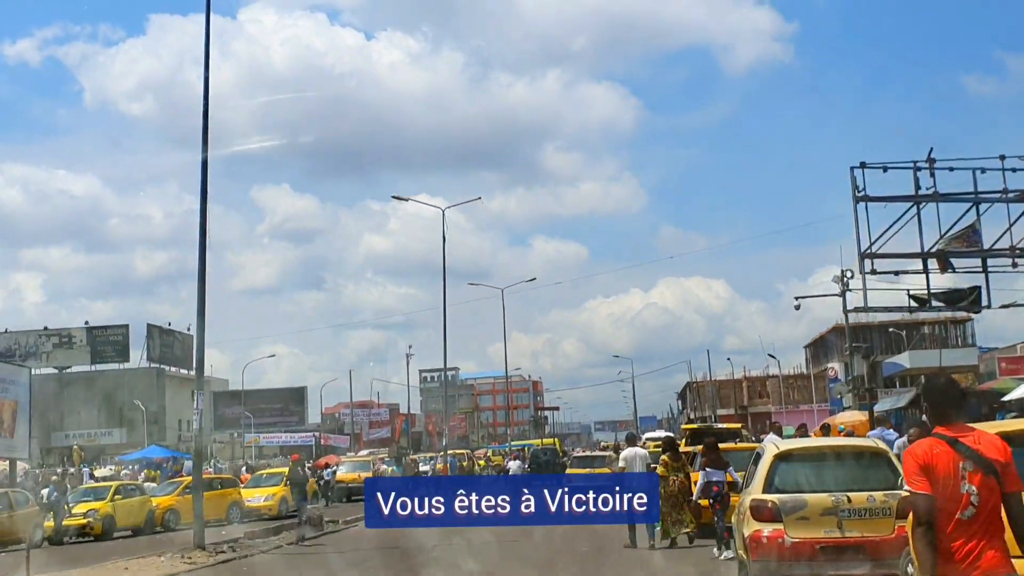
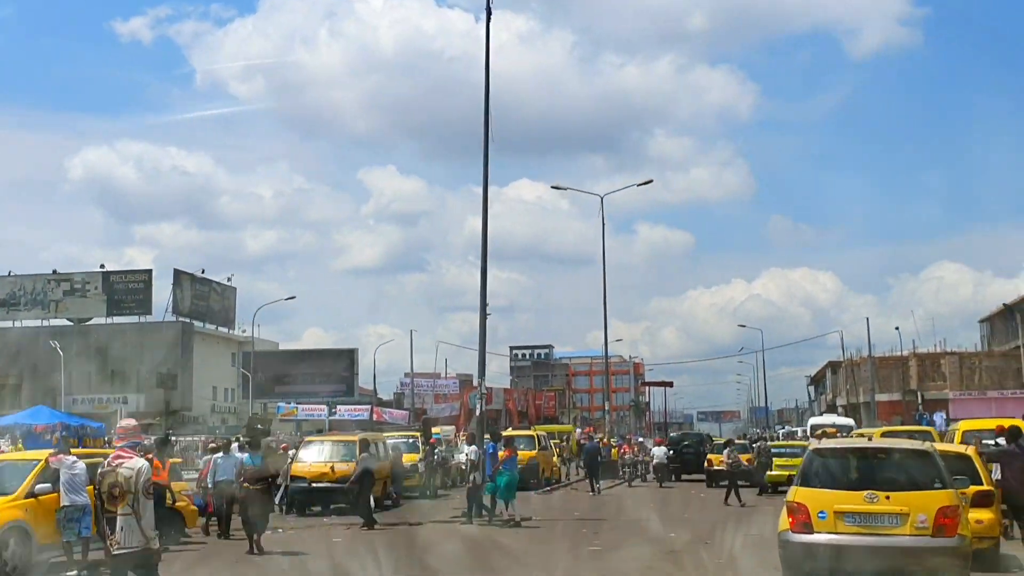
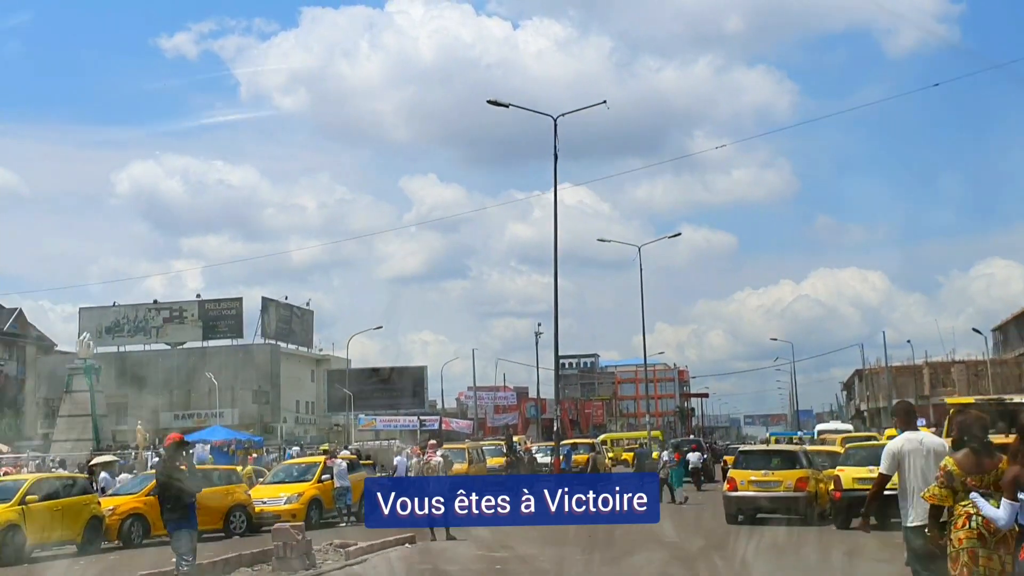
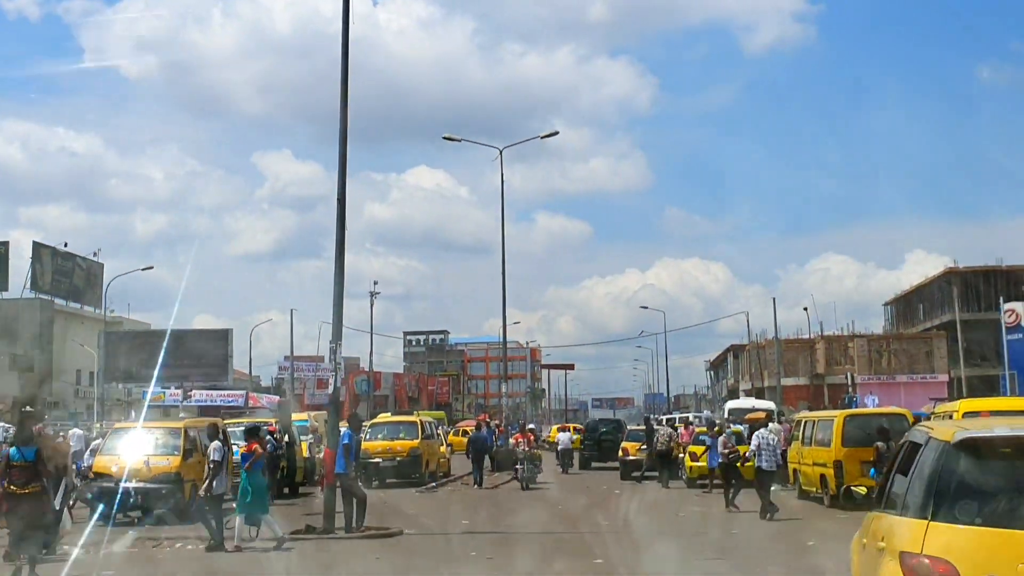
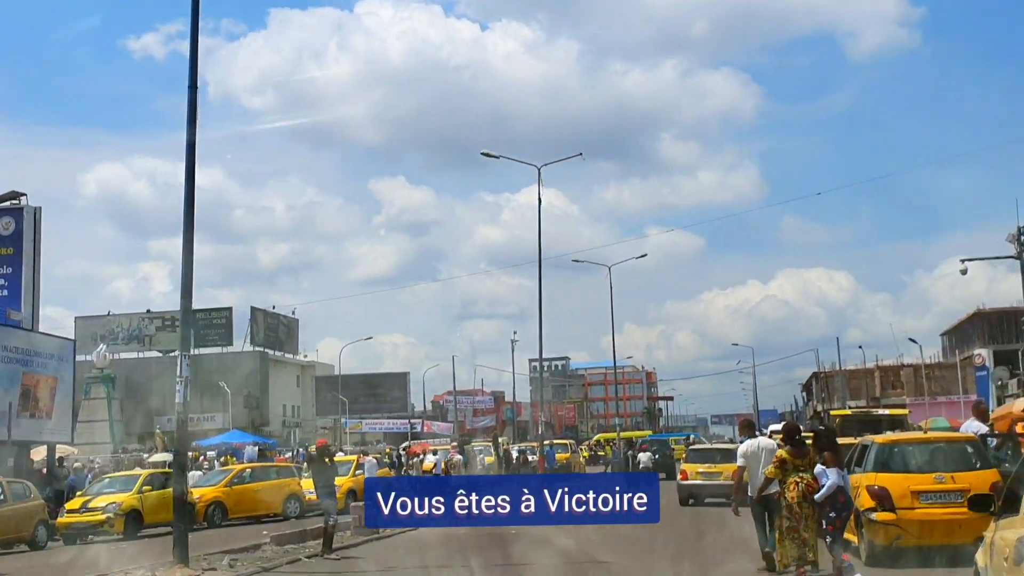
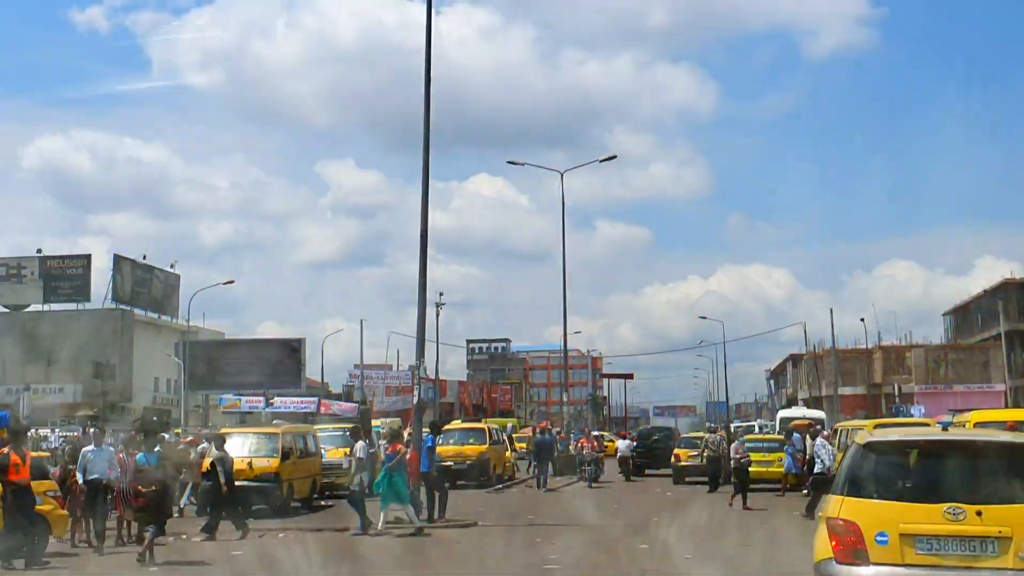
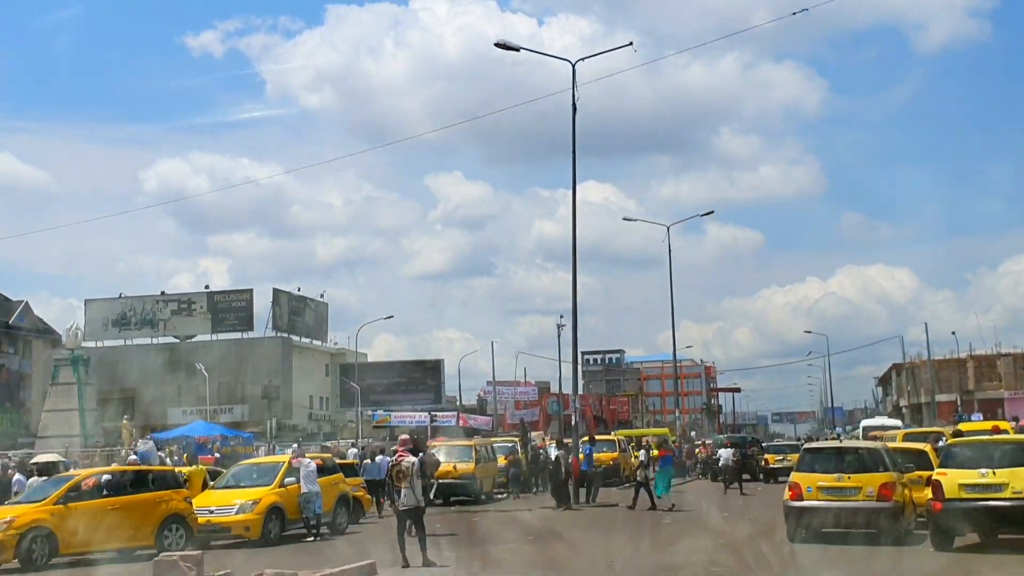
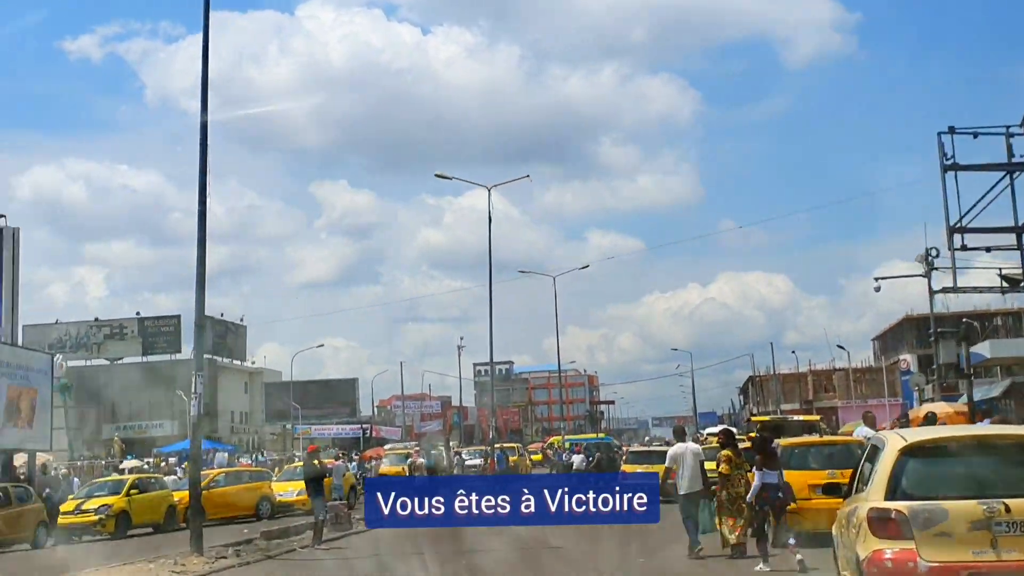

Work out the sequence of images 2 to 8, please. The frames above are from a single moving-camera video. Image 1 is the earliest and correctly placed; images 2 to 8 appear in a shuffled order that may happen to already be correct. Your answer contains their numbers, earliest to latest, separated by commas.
8, 5, 3, 7, 2, 6, 4
